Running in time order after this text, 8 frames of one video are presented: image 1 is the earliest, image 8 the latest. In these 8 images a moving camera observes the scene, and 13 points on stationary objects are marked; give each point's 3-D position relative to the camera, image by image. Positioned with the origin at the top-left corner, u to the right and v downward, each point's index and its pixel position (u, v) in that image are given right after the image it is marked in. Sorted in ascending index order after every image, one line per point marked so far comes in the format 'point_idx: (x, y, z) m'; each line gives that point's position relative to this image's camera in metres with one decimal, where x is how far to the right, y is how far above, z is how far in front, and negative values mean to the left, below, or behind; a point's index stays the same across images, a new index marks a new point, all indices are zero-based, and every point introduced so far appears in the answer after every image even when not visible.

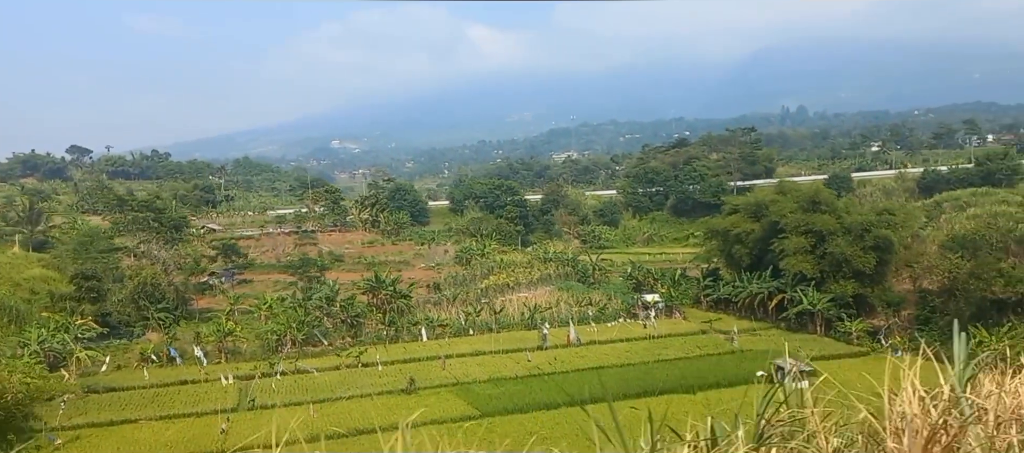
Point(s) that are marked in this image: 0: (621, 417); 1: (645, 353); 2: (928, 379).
0: (+1.7, -3.0, +12.5) m
1: (+2.9, -2.8, +17.6) m
2: (+7.8, -2.8, +15.0) m
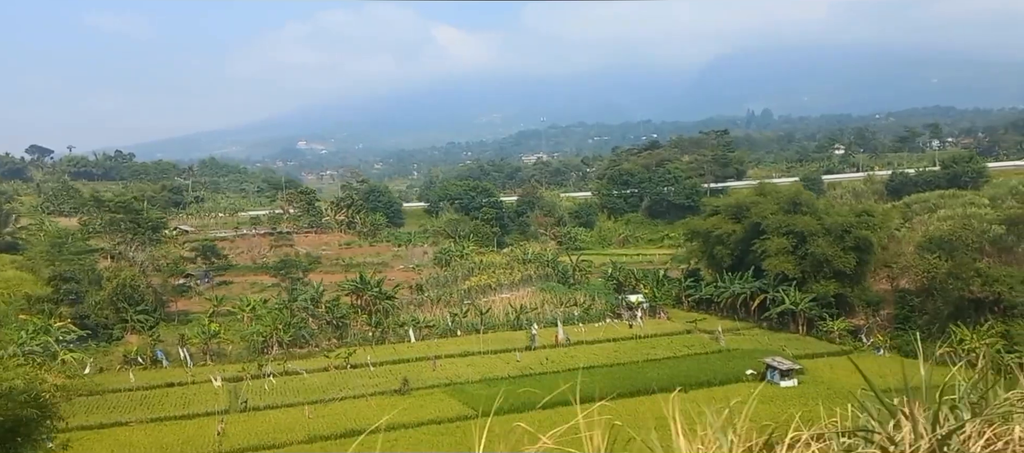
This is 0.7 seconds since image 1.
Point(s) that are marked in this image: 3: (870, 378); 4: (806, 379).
0: (+1.6, -3.0, +12.6) m
1: (+2.7, -2.8, +17.8) m
2: (+7.6, -2.8, +15.4) m
3: (+6.5, -2.8, +14.8) m
4: (+5.4, -2.8, +14.8) m
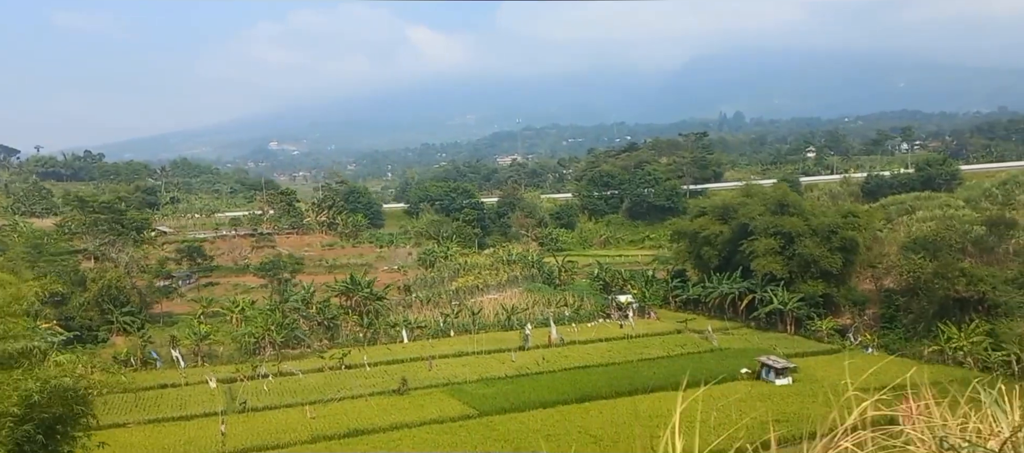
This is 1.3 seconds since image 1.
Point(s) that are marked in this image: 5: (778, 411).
0: (+1.7, -3.0, +12.7) m
1: (+2.6, -2.8, +17.9) m
2: (+7.6, -2.8, +15.6) m
3: (+6.5, -2.8, +15.1) m
4: (+5.4, -2.8, +15.1) m
5: (+4.1, -2.8, +12.5) m
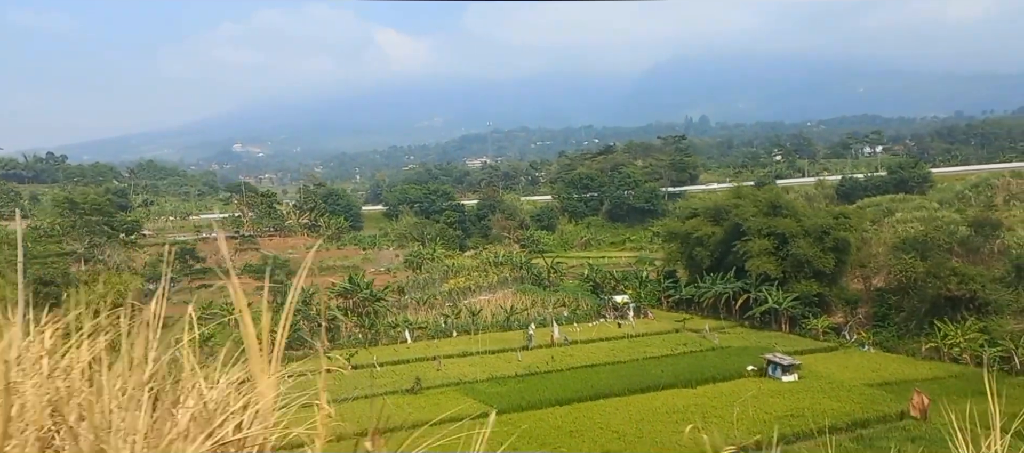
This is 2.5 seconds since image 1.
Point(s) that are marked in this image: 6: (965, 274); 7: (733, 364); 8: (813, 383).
0: (+2.0, -3.0, +12.9) m
1: (+2.7, -2.8, +18.2) m
2: (+7.8, -2.8, +16.1) m
3: (+6.7, -2.8, +15.5) m
4: (+5.6, -2.8, +15.4) m
5: (+4.4, -2.8, +12.8) m
6: (+10.4, -1.1, +18.5) m
7: (+4.4, -2.8, +16.1) m
8: (+5.4, -2.8, +14.6) m
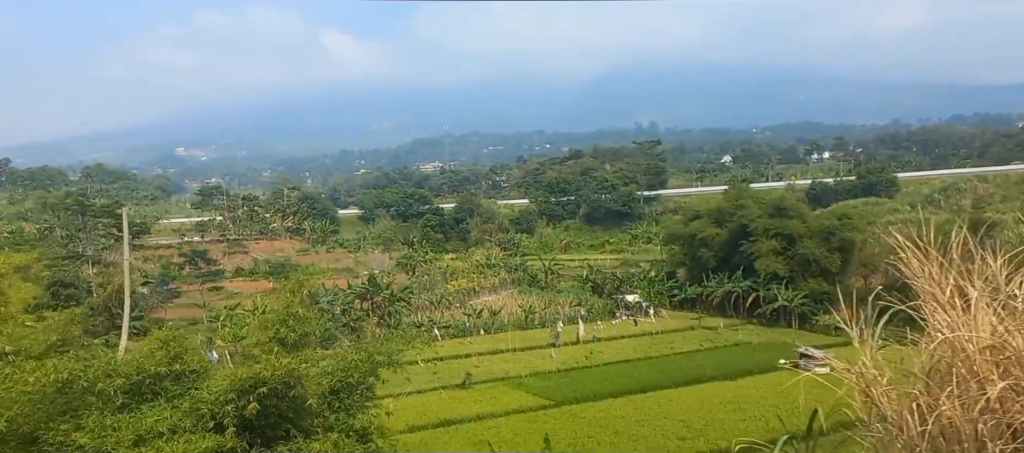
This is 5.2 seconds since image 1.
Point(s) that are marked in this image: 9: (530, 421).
0: (+3.0, -2.9, +13.5) m
1: (+3.4, -2.8, +18.8) m
2: (+8.6, -2.8, +17.0) m
3: (+7.6, -2.8, +16.3) m
4: (+6.5, -2.8, +16.2) m
5: (+5.4, -2.8, +13.5) m
6: (+11.1, -1.1, +19.6) m
7: (+5.3, -2.7, +16.9) m
8: (+6.3, -2.8, +15.4) m
9: (+0.3, -3.1, +12.9) m
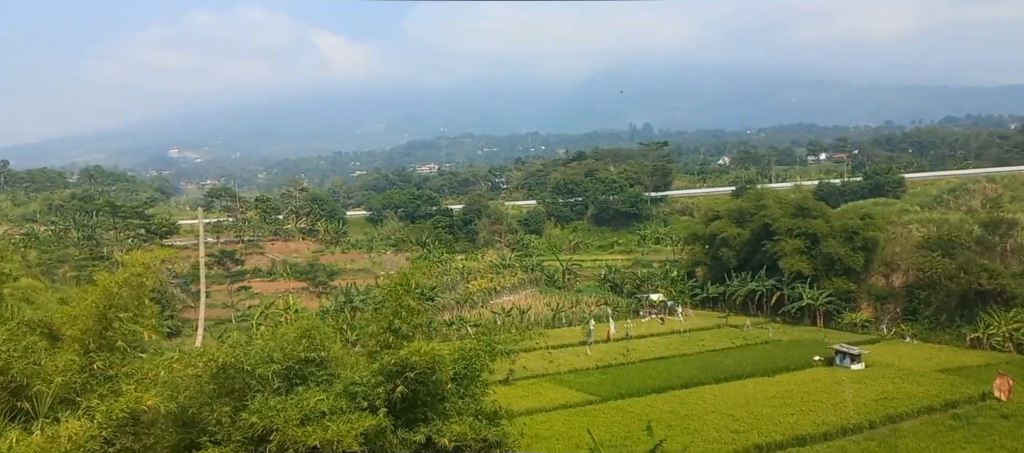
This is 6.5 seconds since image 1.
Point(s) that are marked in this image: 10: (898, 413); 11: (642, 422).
0: (+3.8, -2.9, +13.8) m
1: (+4.2, -2.8, +19.1) m
2: (+9.4, -2.8, +17.3) m
3: (+8.4, -2.8, +16.6) m
4: (+7.3, -2.8, +16.5) m
5: (+6.2, -2.8, +13.8) m
6: (+11.9, -1.1, +19.9) m
7: (+6.1, -2.7, +17.2) m
8: (+7.1, -2.8, +15.7) m
9: (+1.2, -3.1, +13.2) m
10: (+5.9, -2.8, +12.2) m
11: (+2.2, -3.0, +12.8) m
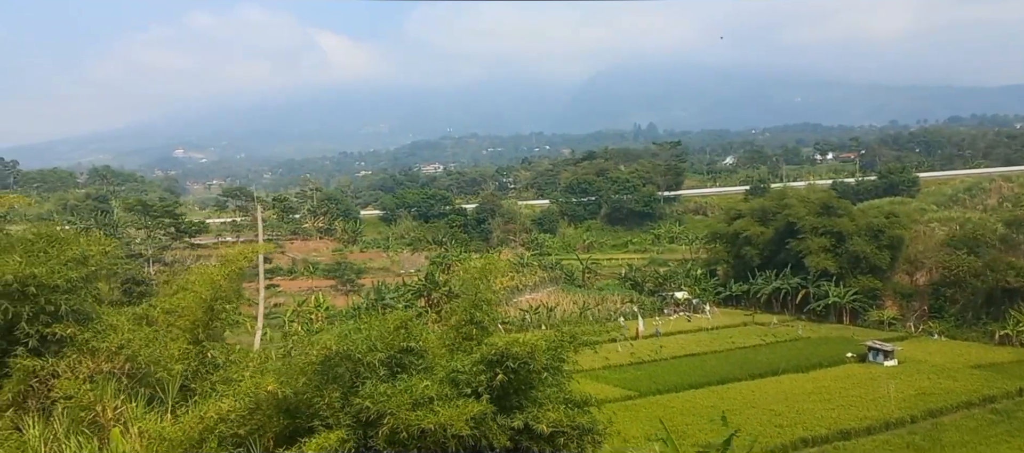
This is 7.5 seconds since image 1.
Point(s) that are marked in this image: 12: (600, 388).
0: (+4.5, -2.9, +14.0) m
1: (+5.0, -2.8, +19.3) m
2: (+10.1, -2.8, +17.4) m
3: (+9.1, -2.7, +16.8) m
4: (+8.0, -2.7, +16.7) m
5: (+6.9, -2.7, +14.0) m
6: (+12.7, -1.0, +20.0) m
7: (+6.8, -2.7, +17.3) m
8: (+7.9, -2.8, +15.8) m
9: (+1.9, -3.0, +13.4) m
10: (+6.5, -2.8, +12.3) m
11: (+2.9, -3.0, +13.0) m
12: (+1.7, -3.0, +14.9) m
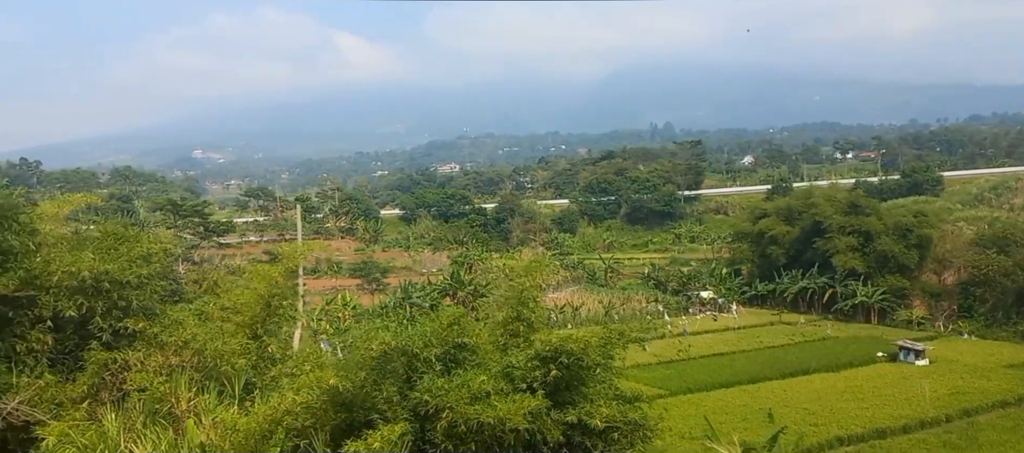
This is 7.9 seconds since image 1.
0: (+5.1, -2.8, +14.0) m
1: (+5.6, -2.7, +19.3) m
2: (+10.8, -2.7, +17.3) m
3: (+9.7, -2.7, +16.7) m
4: (+8.6, -2.7, +16.6) m
5: (+7.5, -2.7, +13.9) m
6: (+13.4, -1.0, +19.8) m
7: (+7.4, -2.7, +17.2) m
8: (+8.4, -2.7, +15.8) m
9: (+2.4, -3.0, +13.4) m
10: (+7.1, -2.7, +12.3) m
11: (+3.4, -3.0, +13.0) m
12: (+2.2, -3.0, +15.0) m
